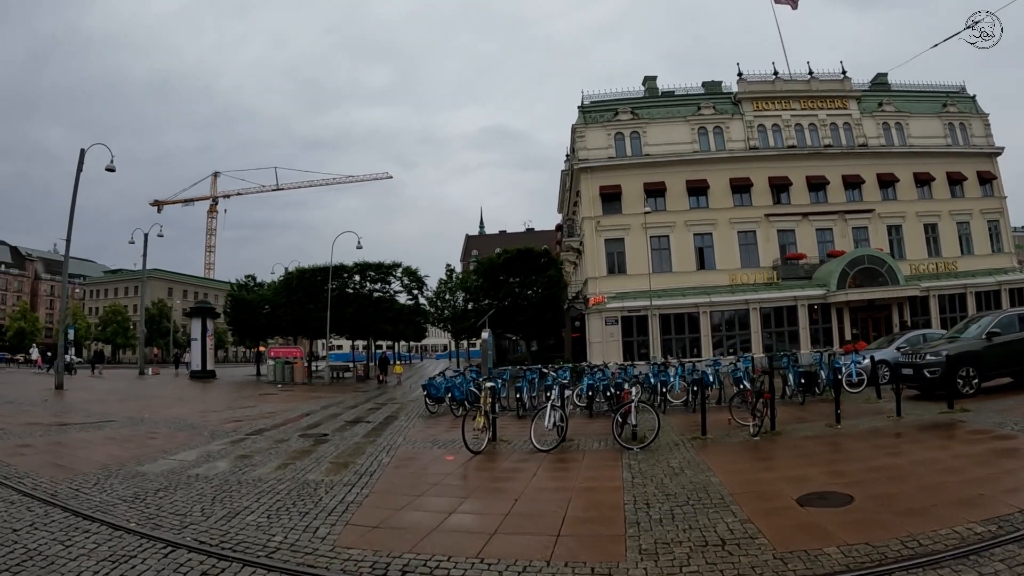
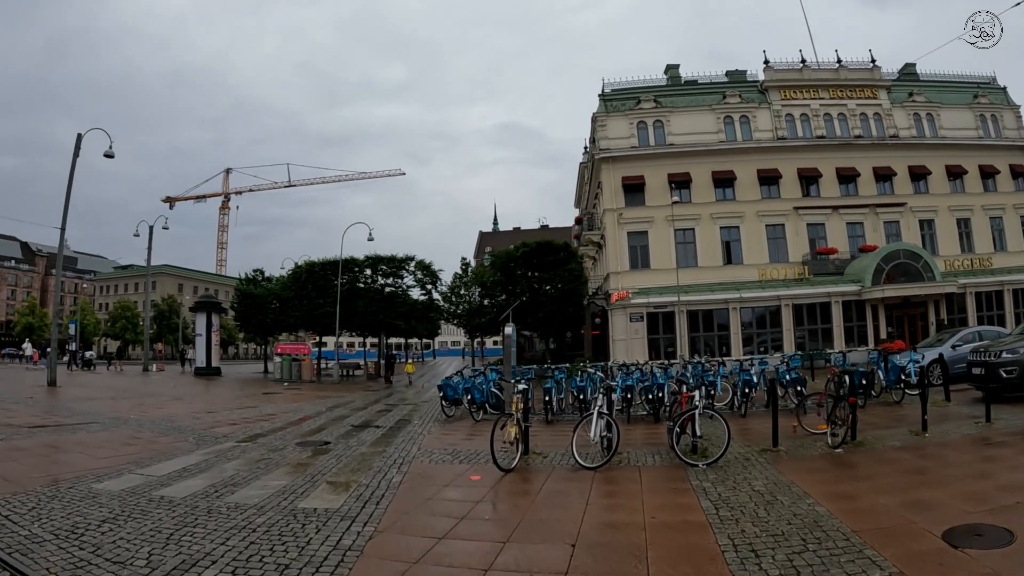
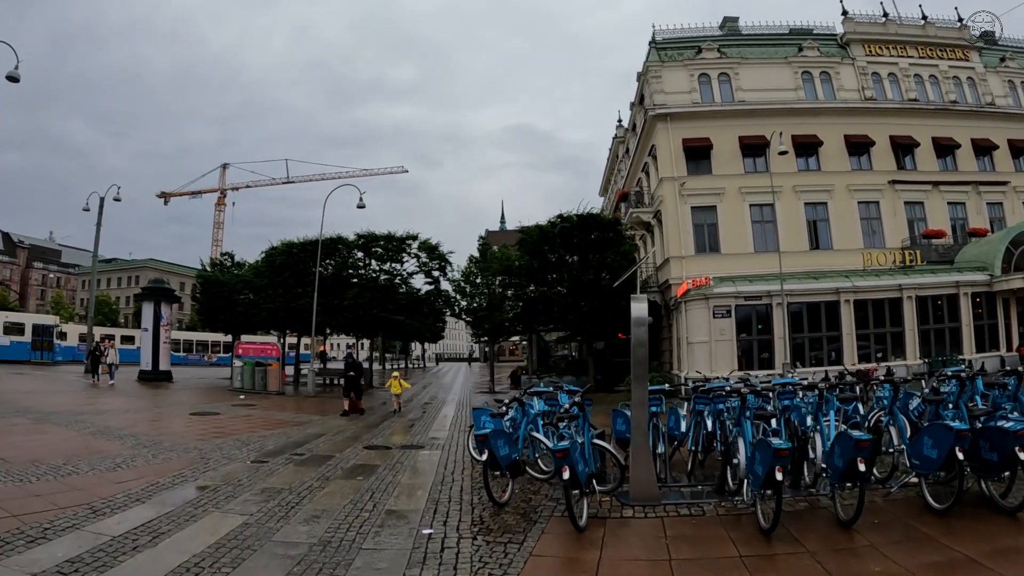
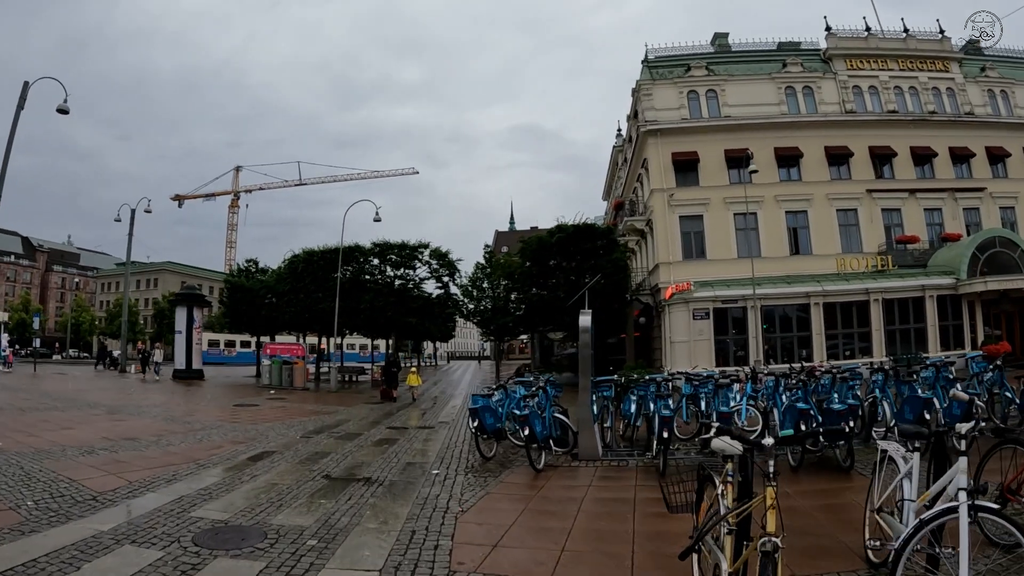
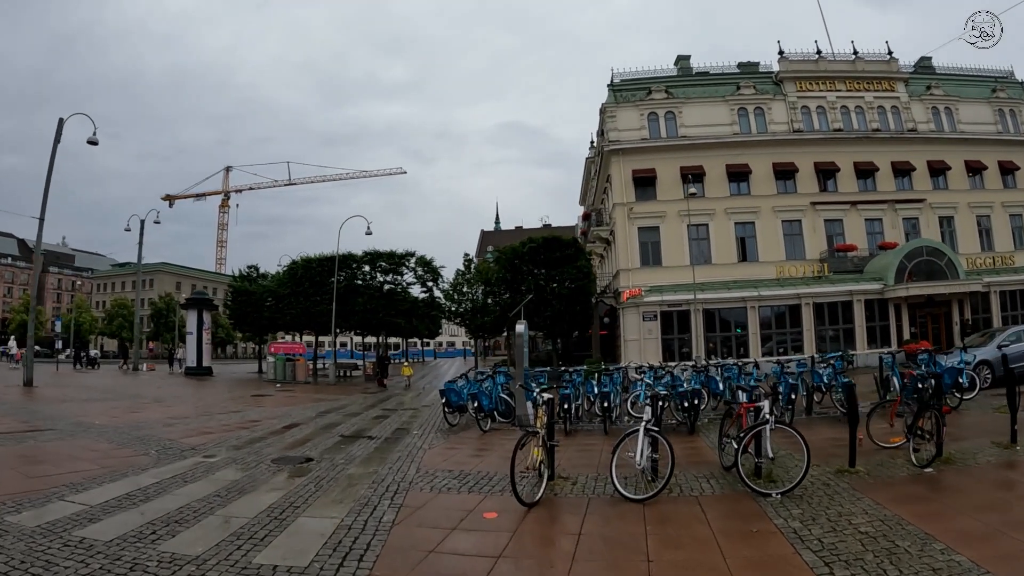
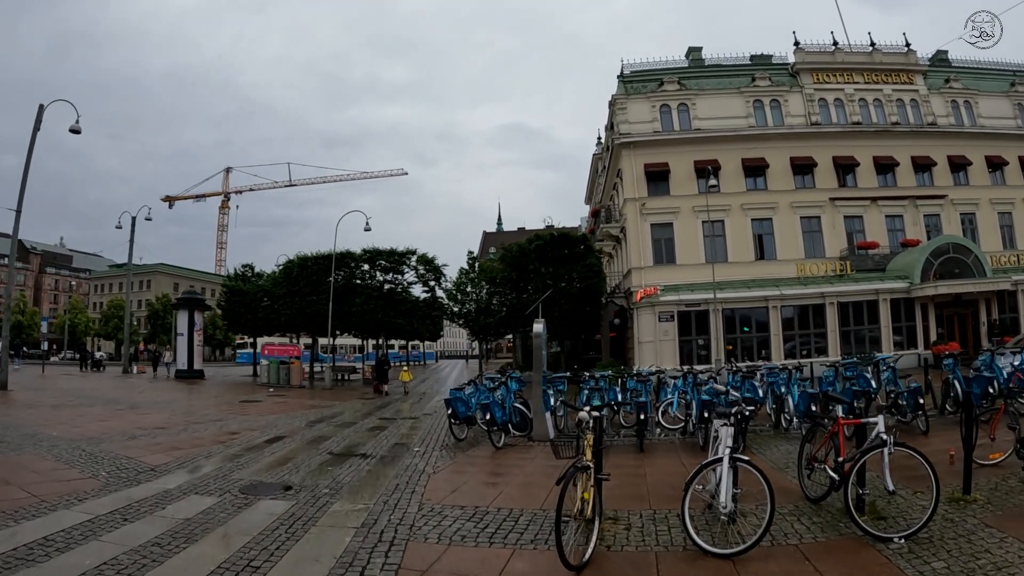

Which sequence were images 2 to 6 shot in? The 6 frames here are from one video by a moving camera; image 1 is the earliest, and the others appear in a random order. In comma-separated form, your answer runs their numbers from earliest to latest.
2, 5, 6, 4, 3
